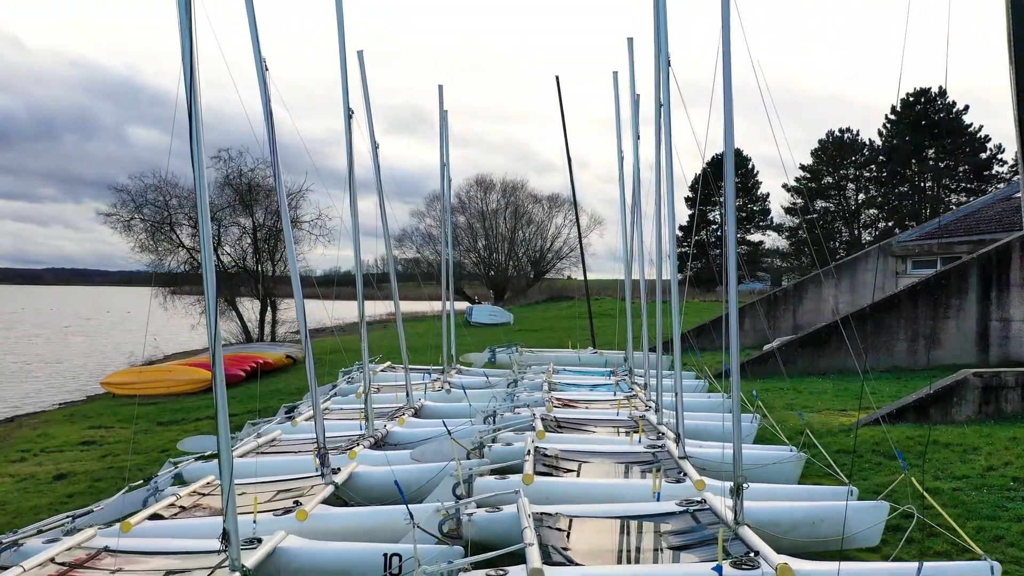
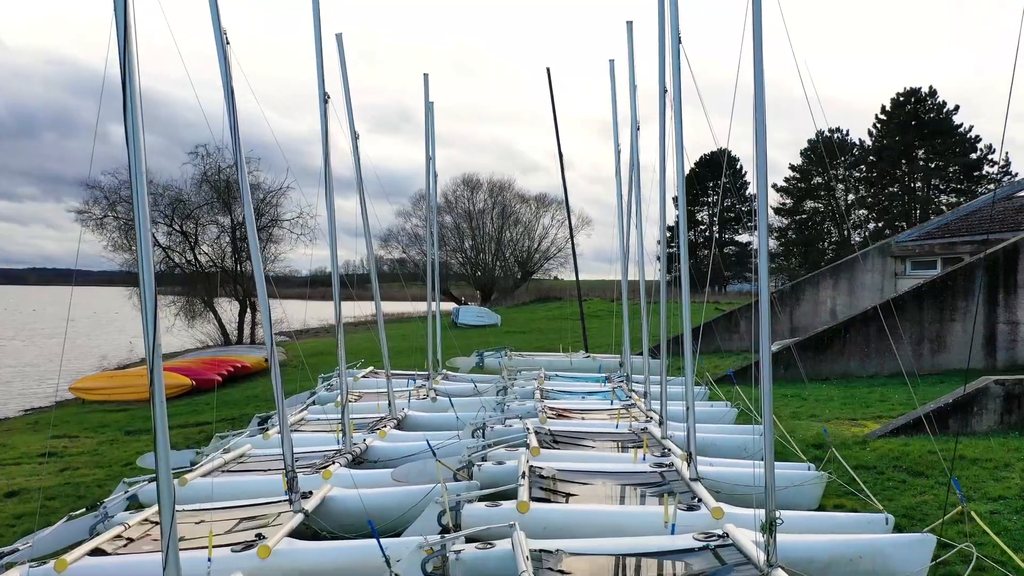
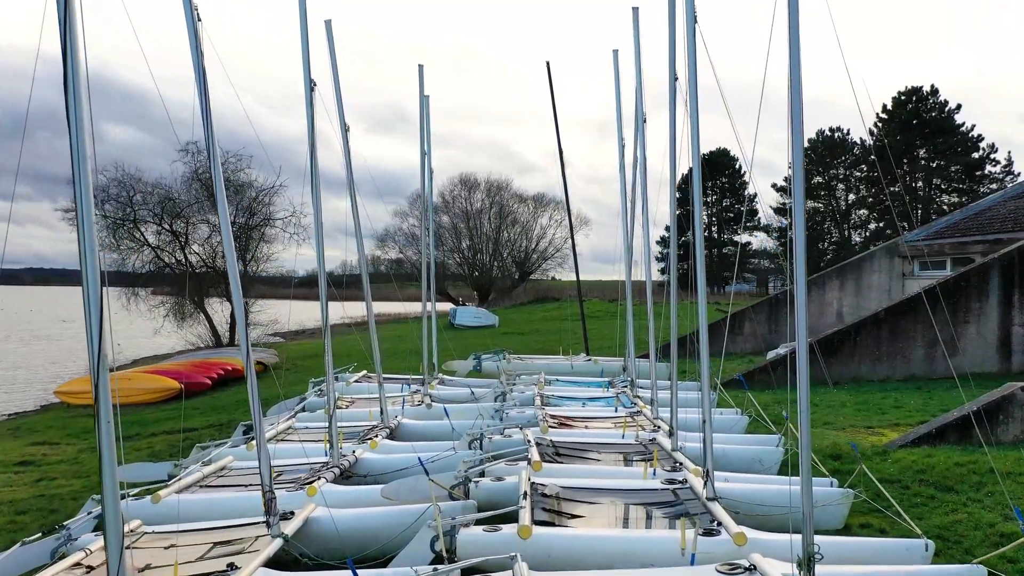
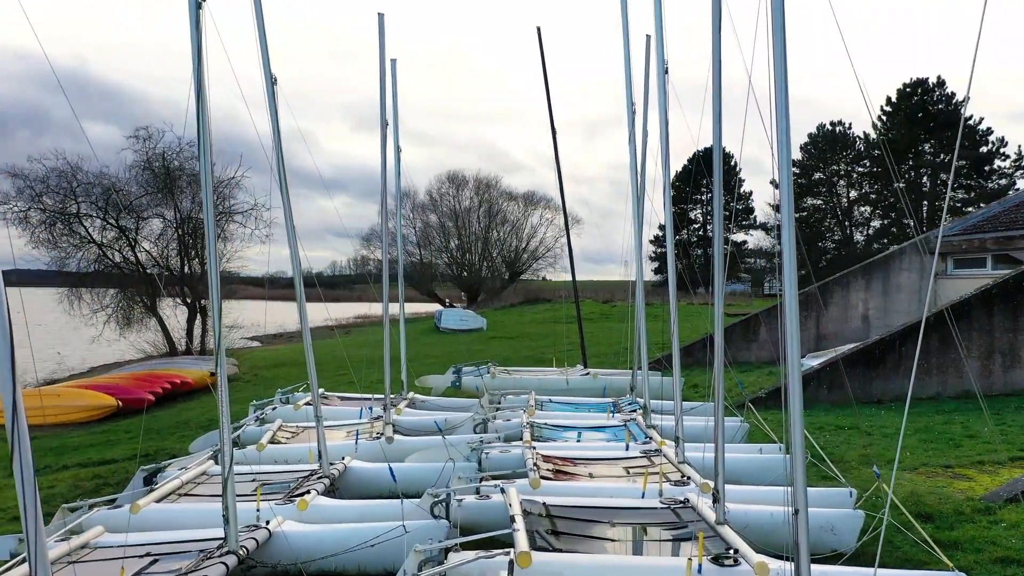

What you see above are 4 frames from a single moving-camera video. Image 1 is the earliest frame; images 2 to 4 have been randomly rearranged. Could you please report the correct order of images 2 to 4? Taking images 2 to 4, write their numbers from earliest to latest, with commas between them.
2, 3, 4
